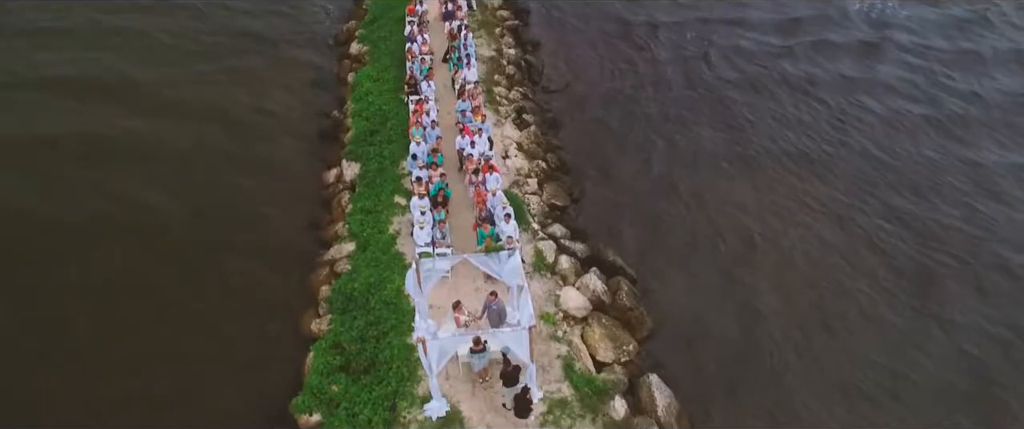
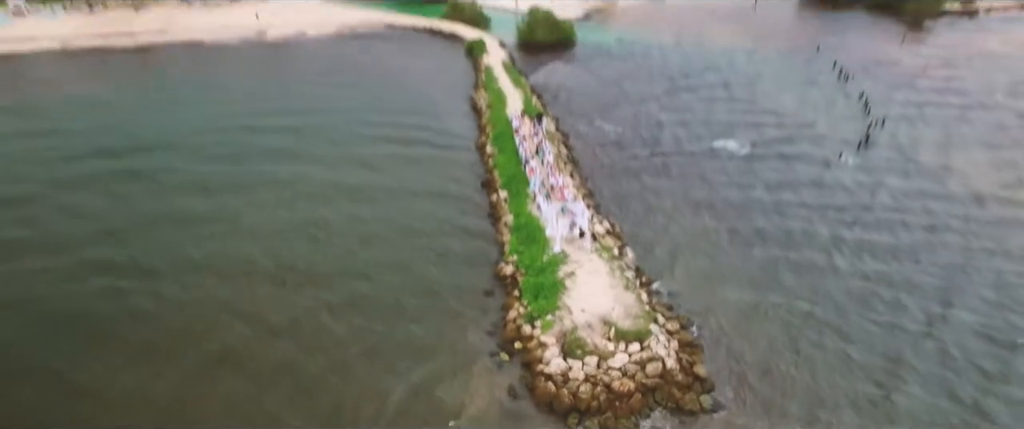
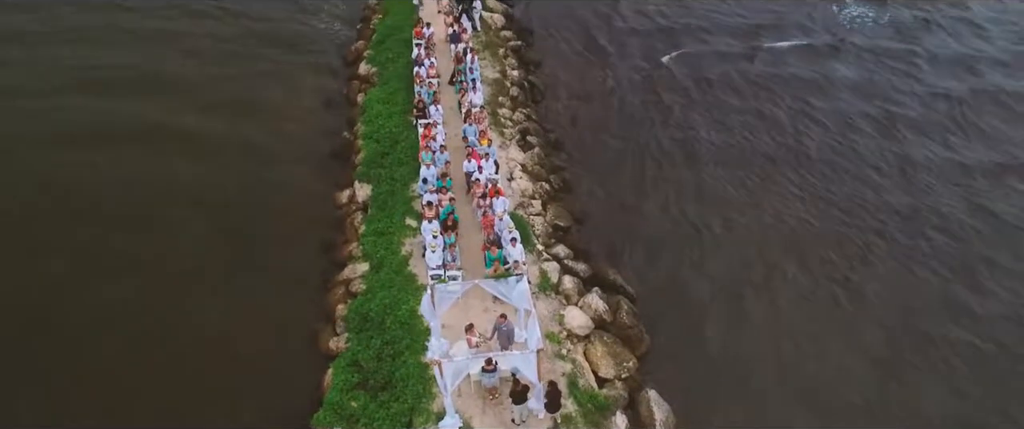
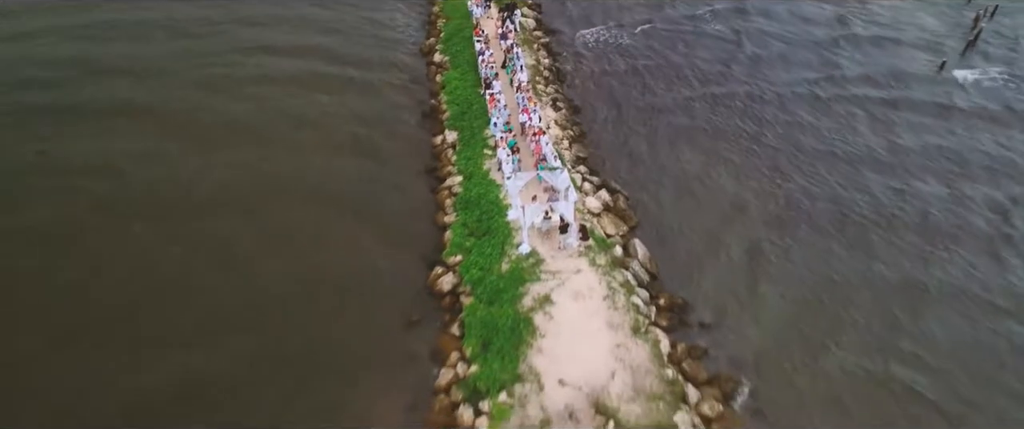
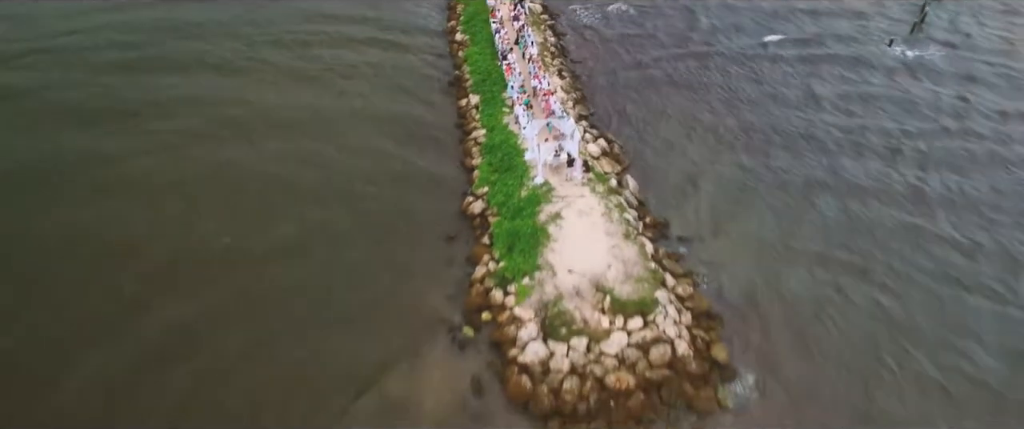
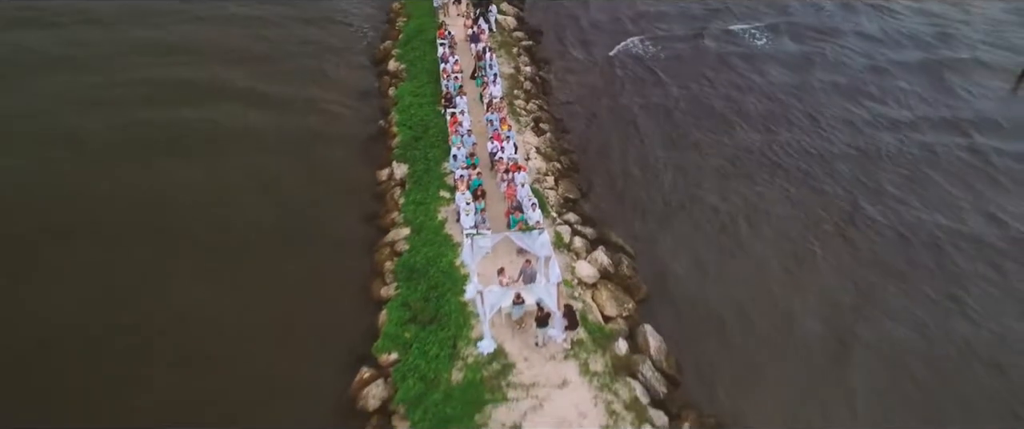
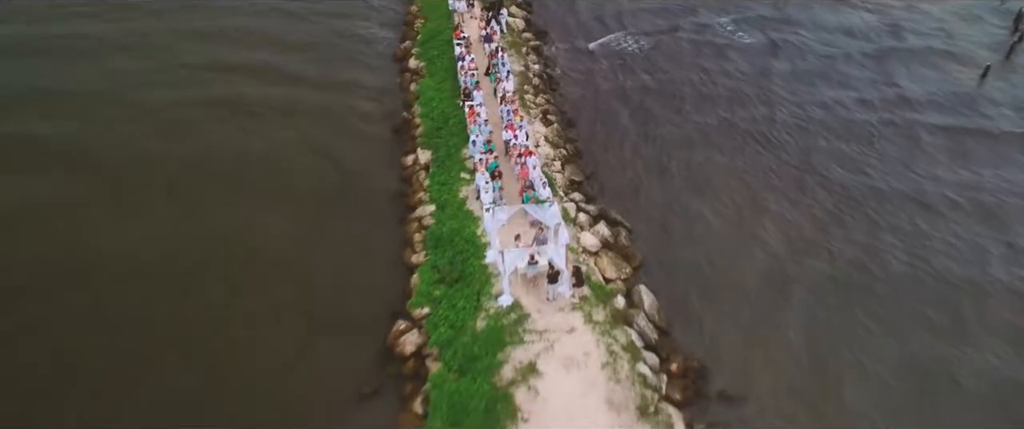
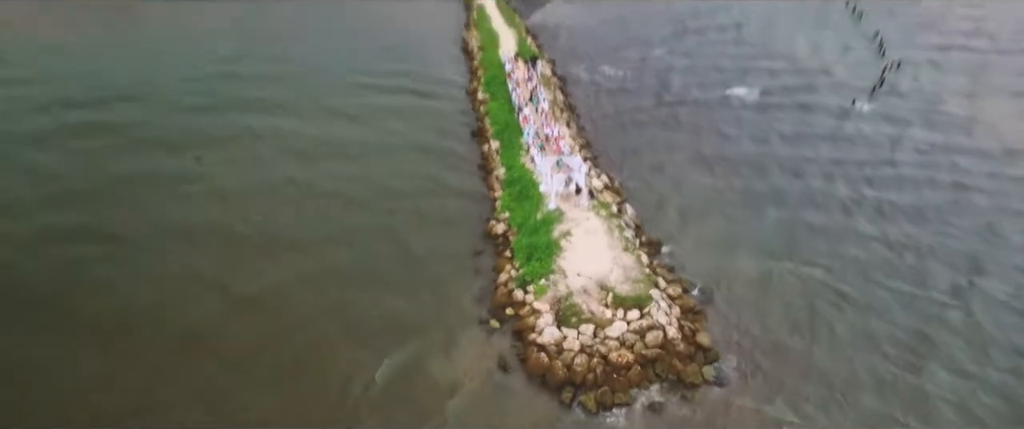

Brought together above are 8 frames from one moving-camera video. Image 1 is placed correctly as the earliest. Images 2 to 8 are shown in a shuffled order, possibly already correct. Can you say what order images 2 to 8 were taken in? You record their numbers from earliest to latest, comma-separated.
3, 6, 7, 4, 5, 8, 2
